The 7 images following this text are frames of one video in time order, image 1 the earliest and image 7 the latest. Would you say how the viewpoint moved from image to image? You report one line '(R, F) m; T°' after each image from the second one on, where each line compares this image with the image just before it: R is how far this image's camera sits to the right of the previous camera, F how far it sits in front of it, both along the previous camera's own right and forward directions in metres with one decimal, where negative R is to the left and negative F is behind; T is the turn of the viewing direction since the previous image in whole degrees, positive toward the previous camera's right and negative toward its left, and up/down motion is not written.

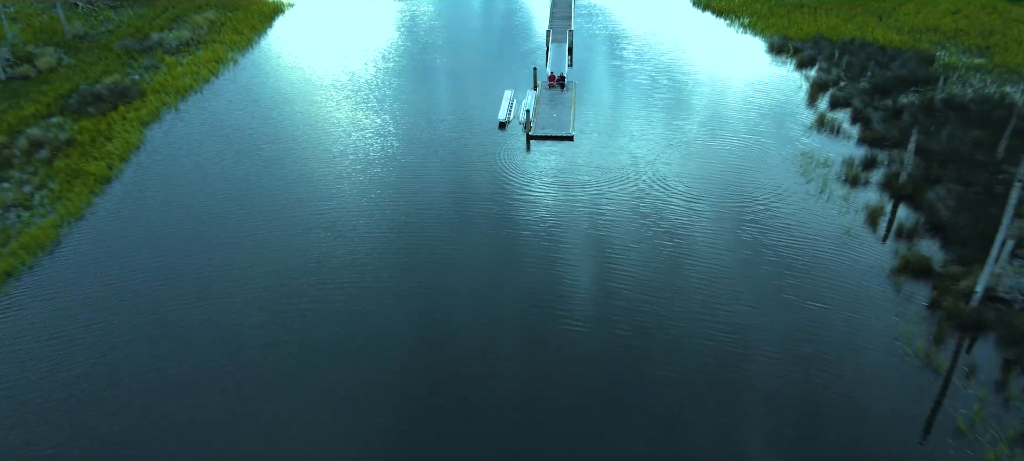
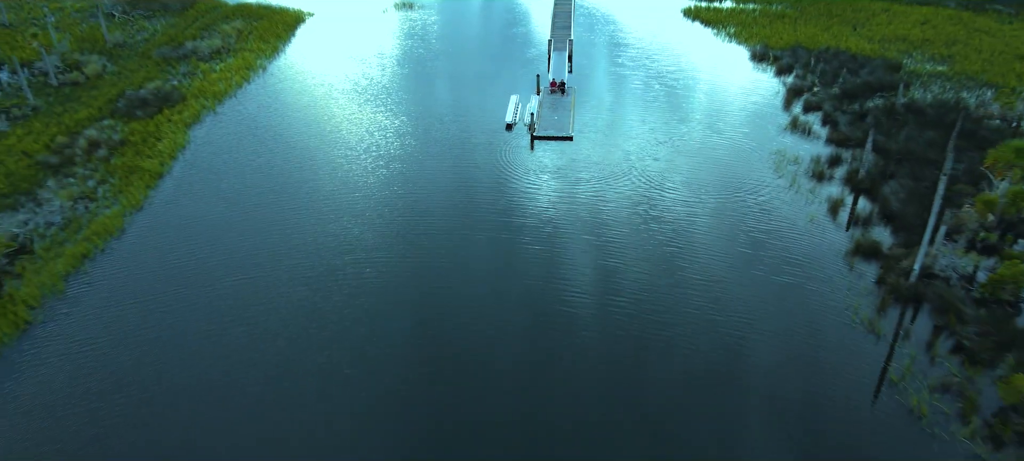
(-0.1, -2.2) m; 0°
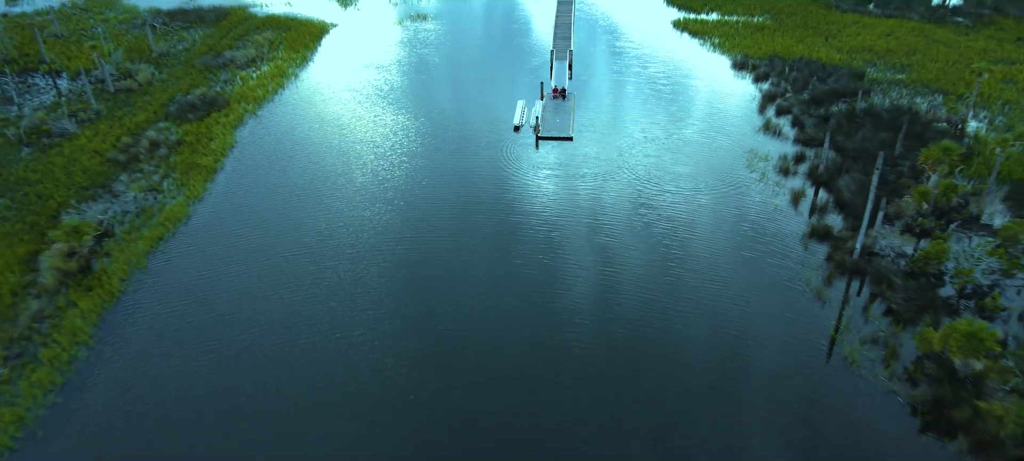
(-0.2, -2.9) m; 0°
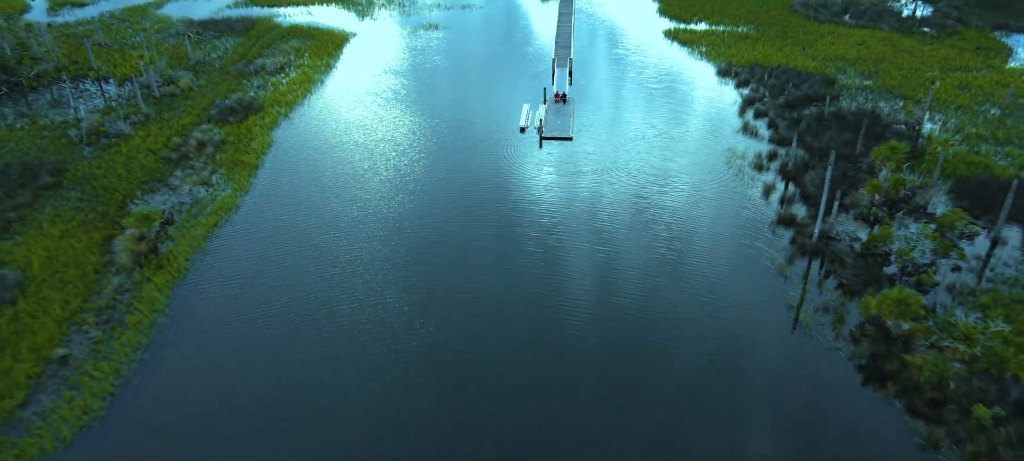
(-0.2, -2.9) m; 0°
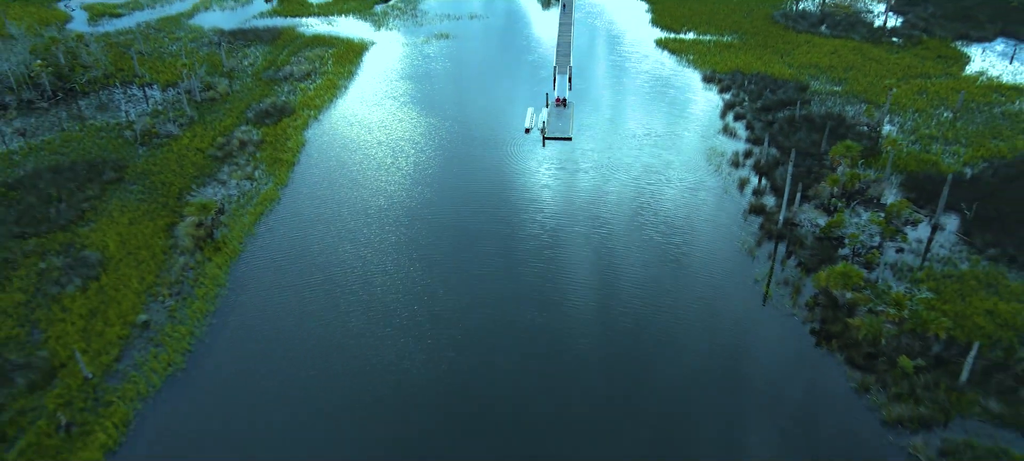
(-0.2, -3.3) m; 0°
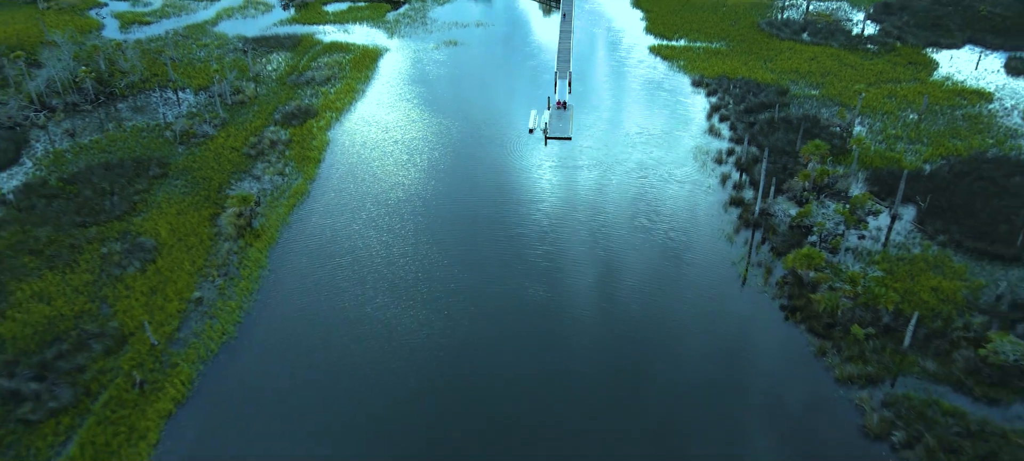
(-0.2, -3.0) m; 0°
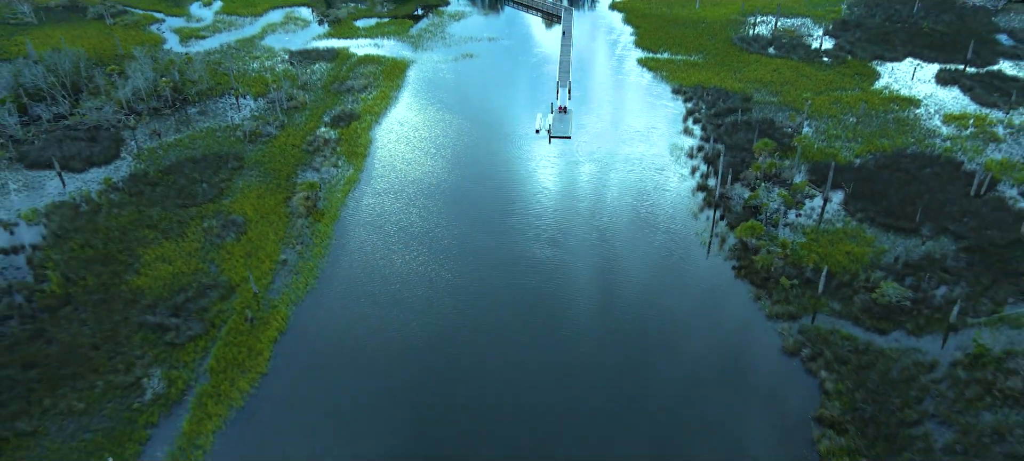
(-0.4, -7.0) m; 0°
